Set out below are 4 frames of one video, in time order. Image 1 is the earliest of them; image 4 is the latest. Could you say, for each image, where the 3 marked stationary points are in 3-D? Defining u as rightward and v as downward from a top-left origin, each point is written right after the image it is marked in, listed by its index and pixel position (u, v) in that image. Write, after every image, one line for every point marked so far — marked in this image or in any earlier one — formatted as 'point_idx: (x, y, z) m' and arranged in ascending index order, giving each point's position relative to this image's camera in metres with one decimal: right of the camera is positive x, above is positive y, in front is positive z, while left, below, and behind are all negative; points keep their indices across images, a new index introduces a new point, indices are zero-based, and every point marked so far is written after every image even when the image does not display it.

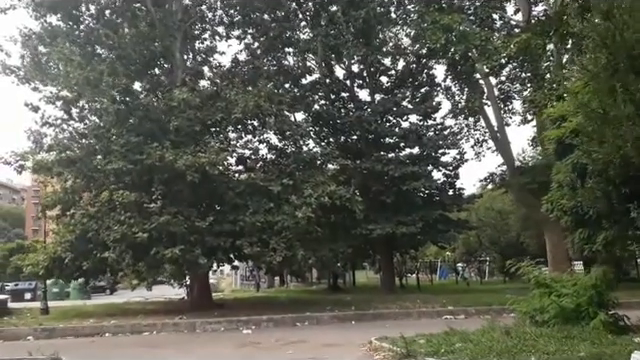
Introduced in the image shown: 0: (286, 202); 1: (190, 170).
0: (-1.2, -0.8, +18.0) m
1: (-4.1, +0.3, +16.2) m
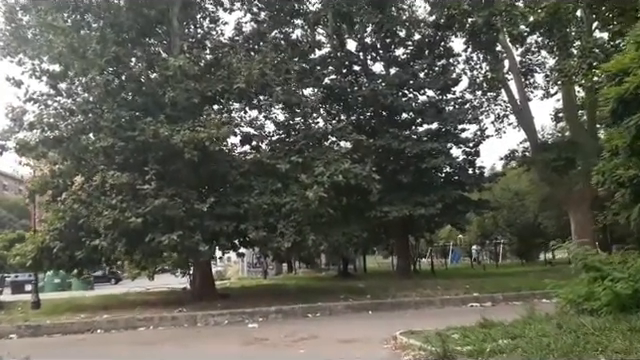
0: (-0.8, -0.1, +16.4) m
1: (-3.7, +0.9, +14.7) m
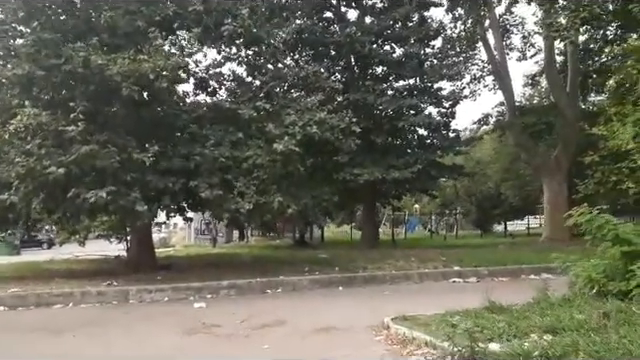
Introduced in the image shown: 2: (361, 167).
0: (-1.7, +1.2, +13.9) m
1: (-4.4, +2.2, +11.8) m
2: (+1.5, +0.5, +19.5) m
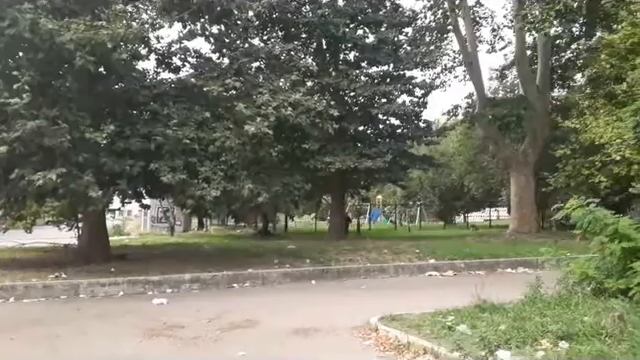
0: (-2.3, +1.6, +12.8) m
1: (-4.8, +2.6, +10.5) m
2: (+0.5, +0.9, +18.6) m
